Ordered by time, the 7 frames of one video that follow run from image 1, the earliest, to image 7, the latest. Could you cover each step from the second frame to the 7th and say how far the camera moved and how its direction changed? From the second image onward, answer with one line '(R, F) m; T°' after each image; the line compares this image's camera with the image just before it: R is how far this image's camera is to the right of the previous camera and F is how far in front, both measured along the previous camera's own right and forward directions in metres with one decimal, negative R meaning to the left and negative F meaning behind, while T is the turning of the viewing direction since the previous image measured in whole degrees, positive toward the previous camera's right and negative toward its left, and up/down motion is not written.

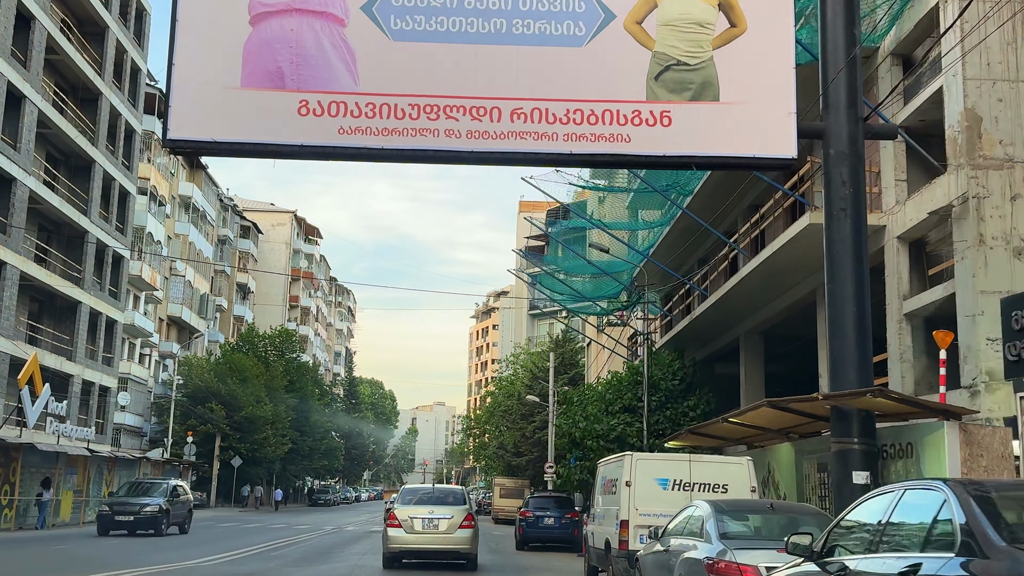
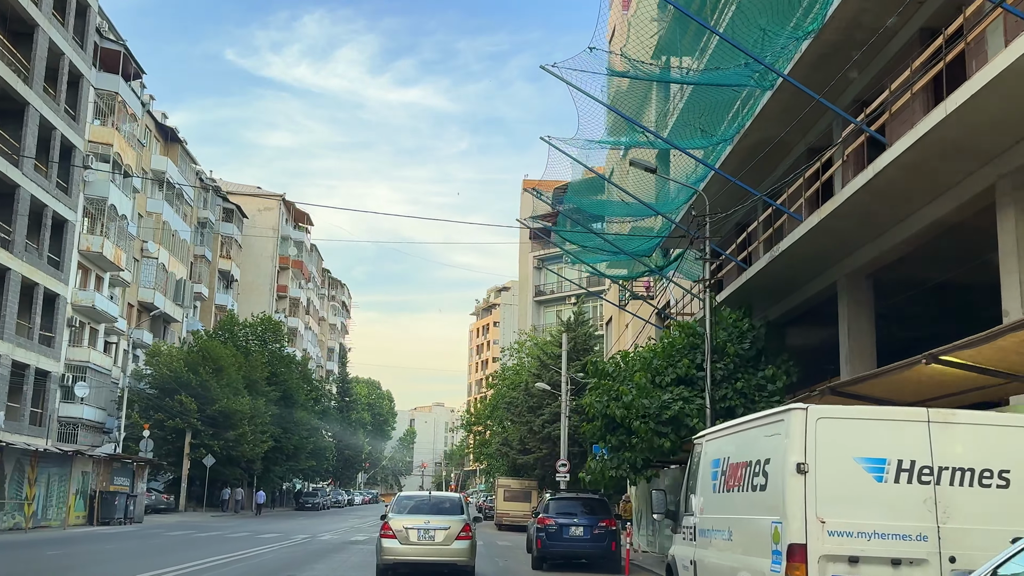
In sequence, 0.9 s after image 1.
(-0.3, +6.5) m; 0°
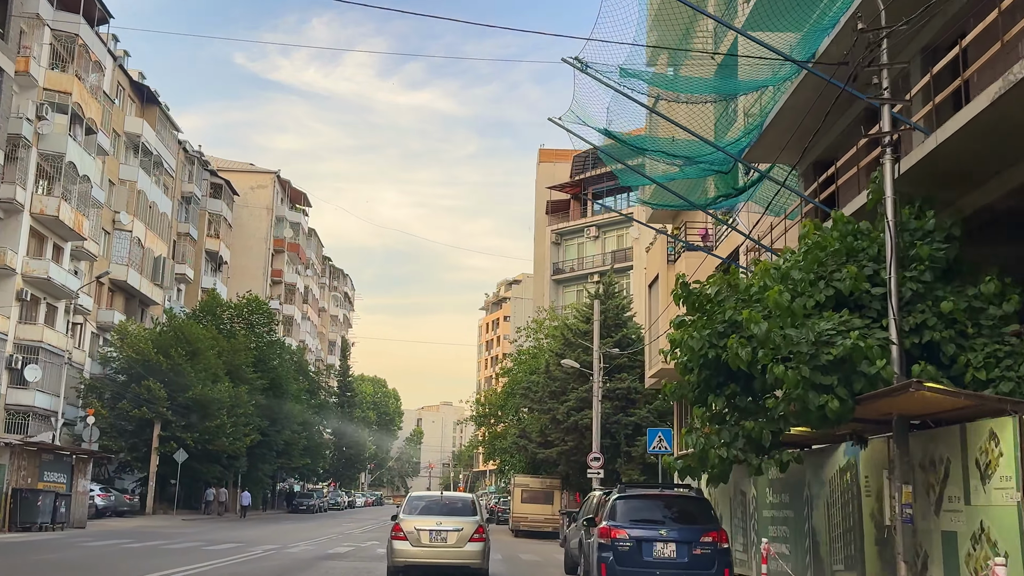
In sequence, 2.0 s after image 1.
(-0.5, +7.4) m; 0°
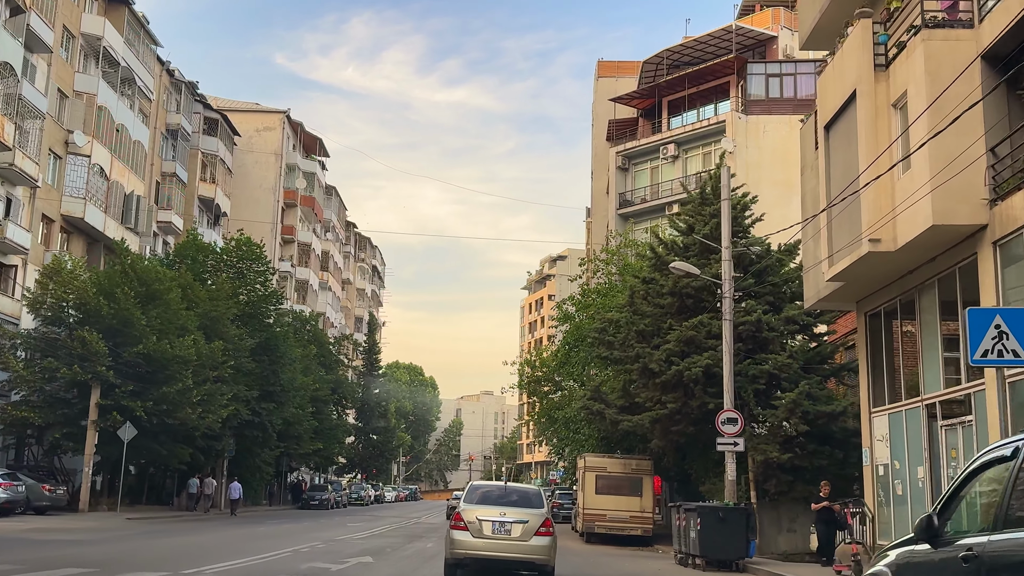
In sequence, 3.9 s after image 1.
(-0.9, +13.2) m; -2°
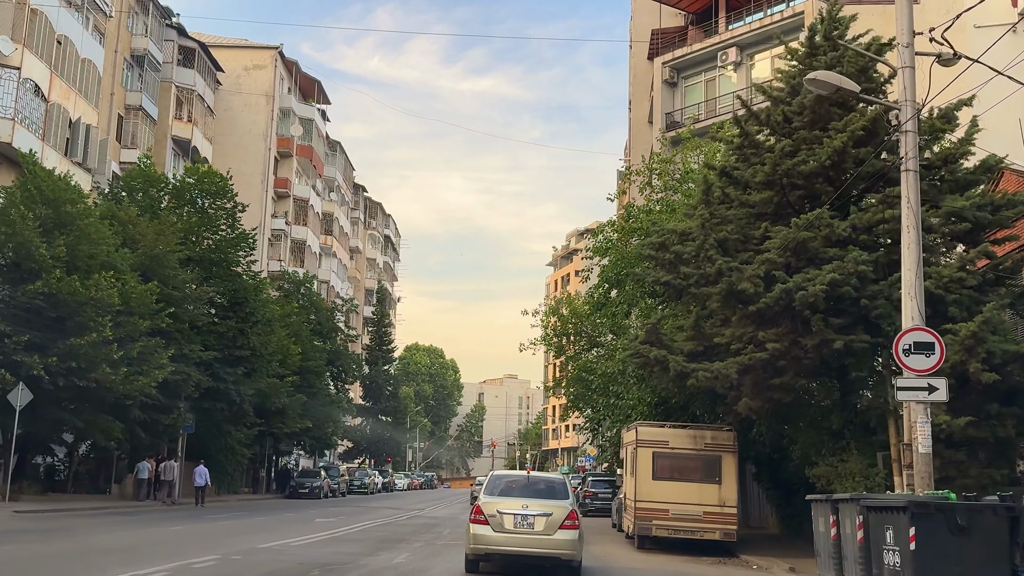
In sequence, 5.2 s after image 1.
(+0.1, +9.2) m; -1°
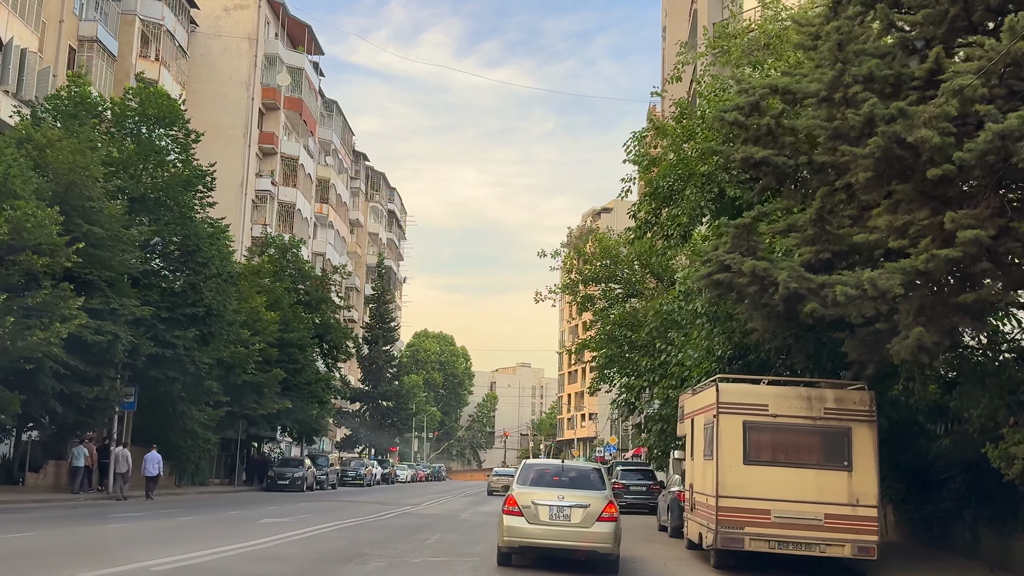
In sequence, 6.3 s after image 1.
(0.0, +7.3) m; -1°
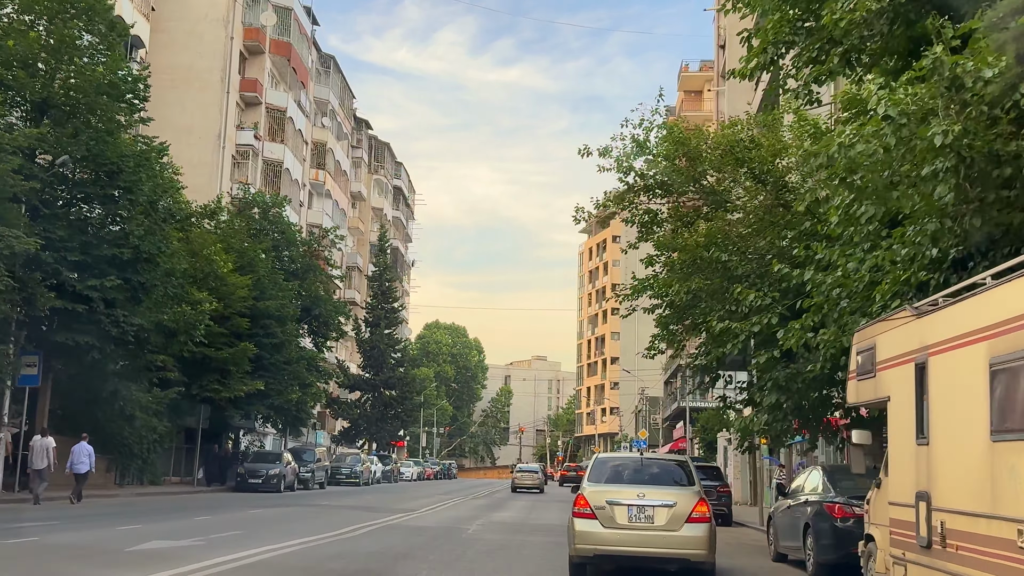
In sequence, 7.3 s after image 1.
(-0.3, +7.8) m; -1°
